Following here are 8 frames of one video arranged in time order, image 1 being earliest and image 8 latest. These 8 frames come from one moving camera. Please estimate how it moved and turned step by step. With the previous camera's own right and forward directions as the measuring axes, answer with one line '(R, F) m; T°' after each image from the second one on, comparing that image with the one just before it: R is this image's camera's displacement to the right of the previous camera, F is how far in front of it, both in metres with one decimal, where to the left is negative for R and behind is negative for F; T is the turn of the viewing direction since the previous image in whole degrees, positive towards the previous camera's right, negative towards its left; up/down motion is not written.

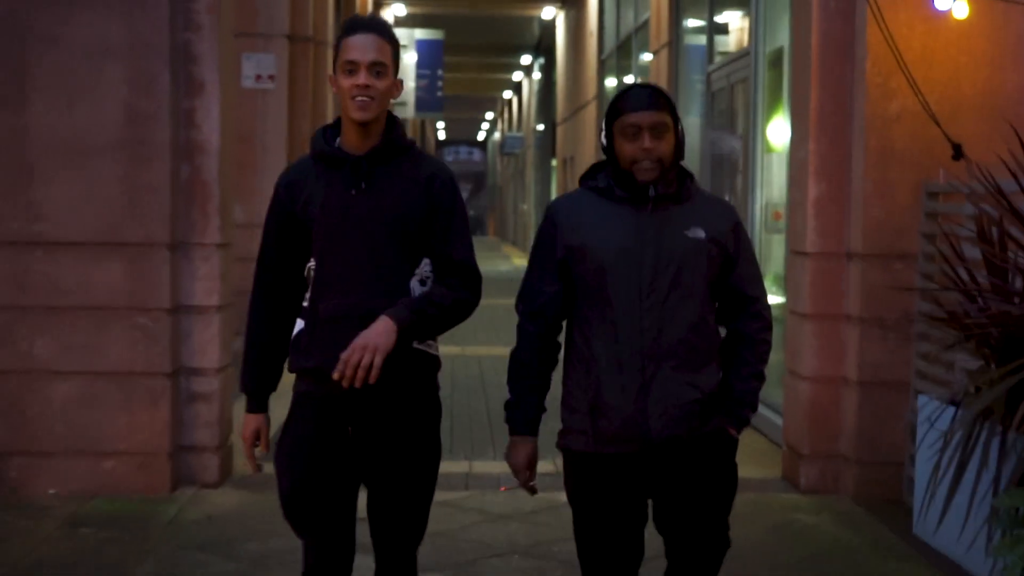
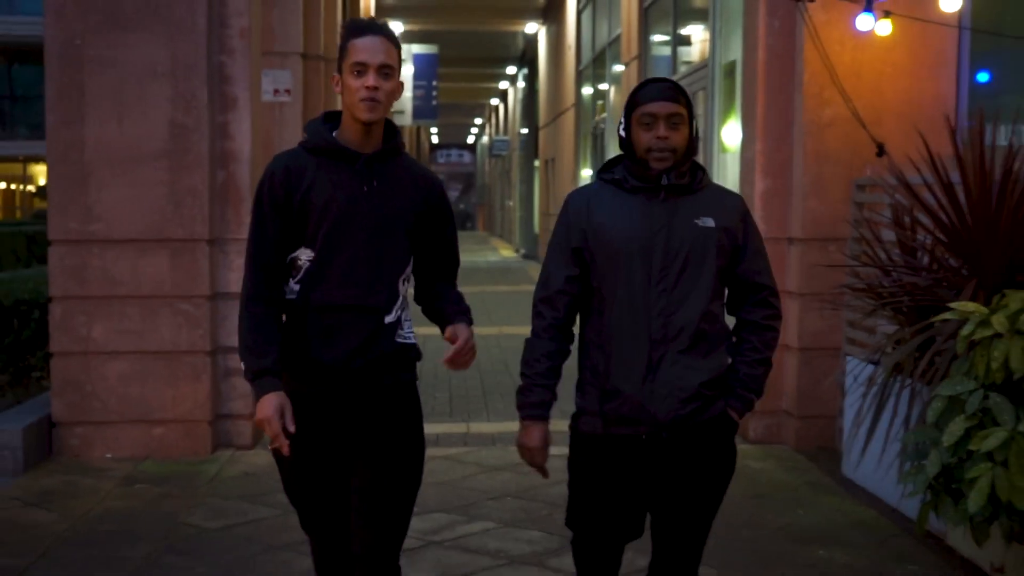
(0.0, -0.6) m; 0°
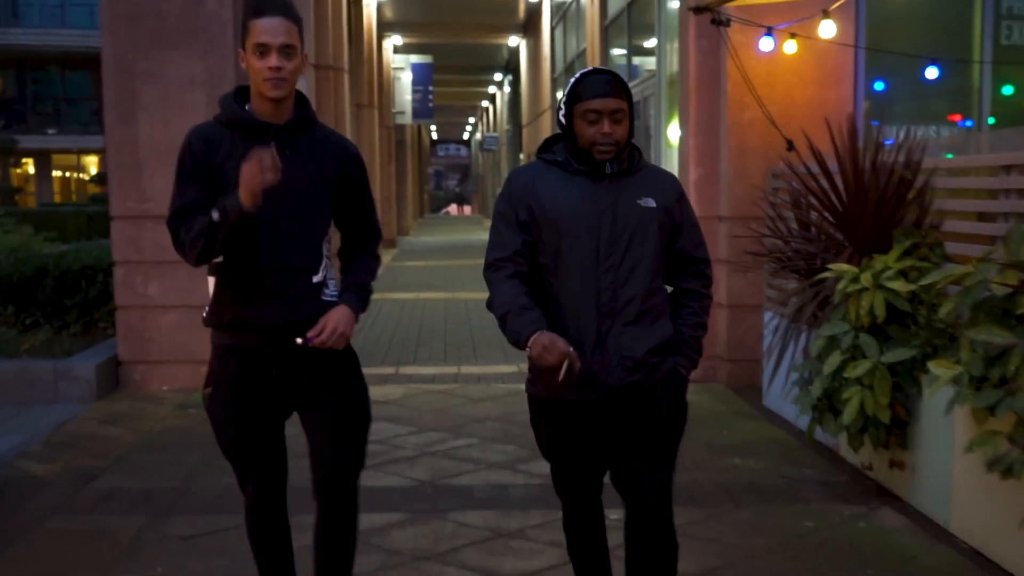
(+0.1, -1.1) m; 0°
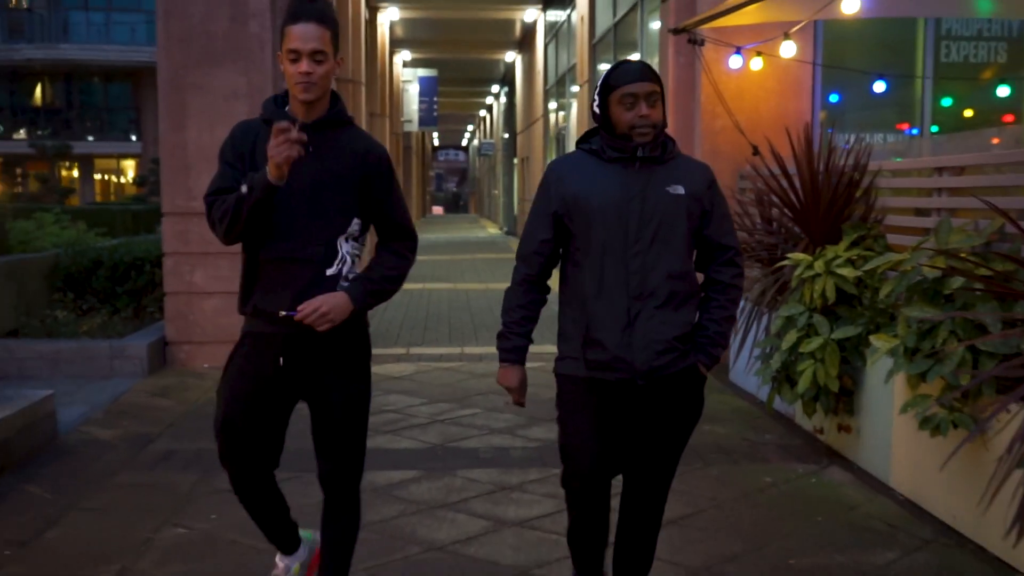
(-0.1, -0.7) m; +1°
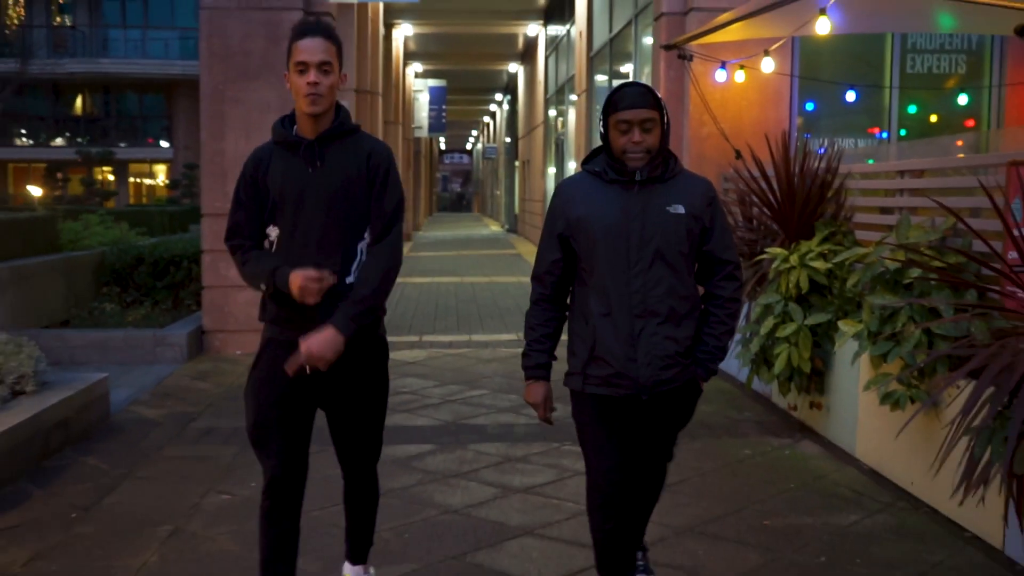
(0.0, -0.6) m; 0°
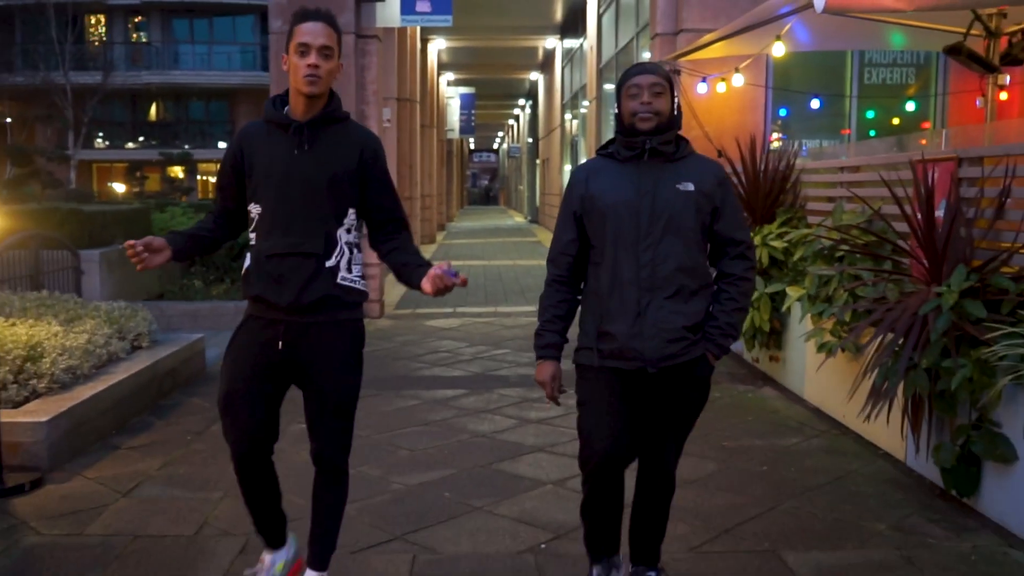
(+0.1, -1.5) m; -2°
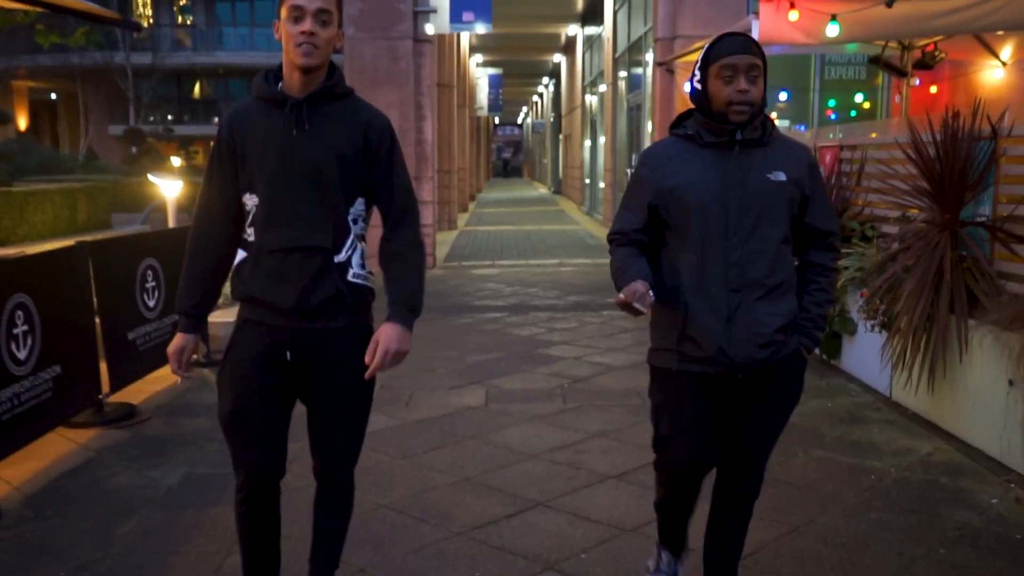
(-0.1, -3.0) m; -1°
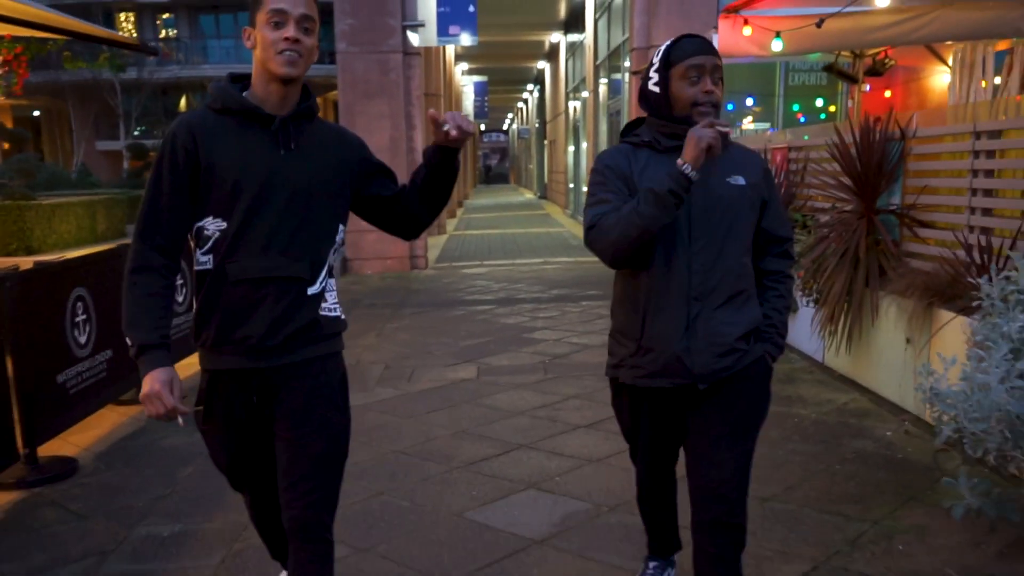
(0.0, -1.1) m; +1°
